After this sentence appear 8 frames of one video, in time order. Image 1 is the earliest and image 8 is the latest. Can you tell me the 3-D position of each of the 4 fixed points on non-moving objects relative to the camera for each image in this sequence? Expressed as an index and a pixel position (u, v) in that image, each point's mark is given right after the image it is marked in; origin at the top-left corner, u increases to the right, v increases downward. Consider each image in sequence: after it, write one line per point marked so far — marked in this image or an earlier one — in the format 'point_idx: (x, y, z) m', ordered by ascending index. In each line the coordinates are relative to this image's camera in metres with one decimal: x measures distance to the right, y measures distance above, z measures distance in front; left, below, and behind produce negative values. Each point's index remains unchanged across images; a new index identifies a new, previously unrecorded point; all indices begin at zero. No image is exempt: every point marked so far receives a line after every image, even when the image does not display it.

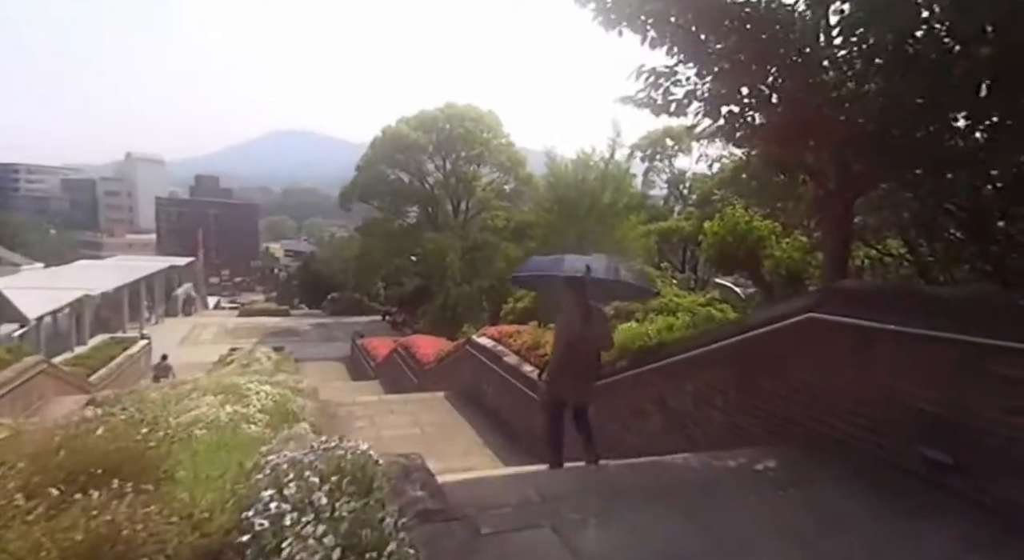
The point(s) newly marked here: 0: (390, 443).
0: (-1.5, -2.0, +7.6) m
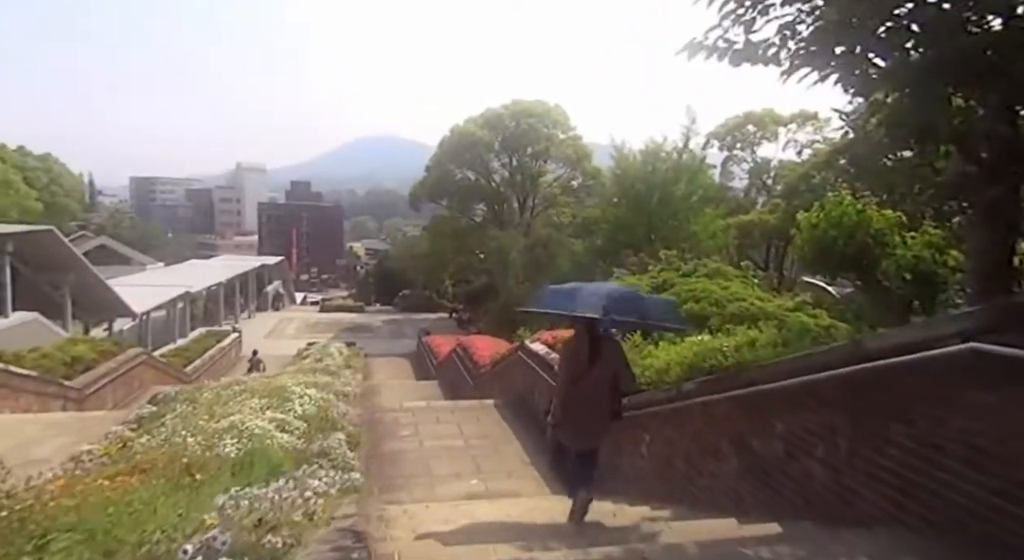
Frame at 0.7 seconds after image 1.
0: (-0.9, -2.1, +6.8) m
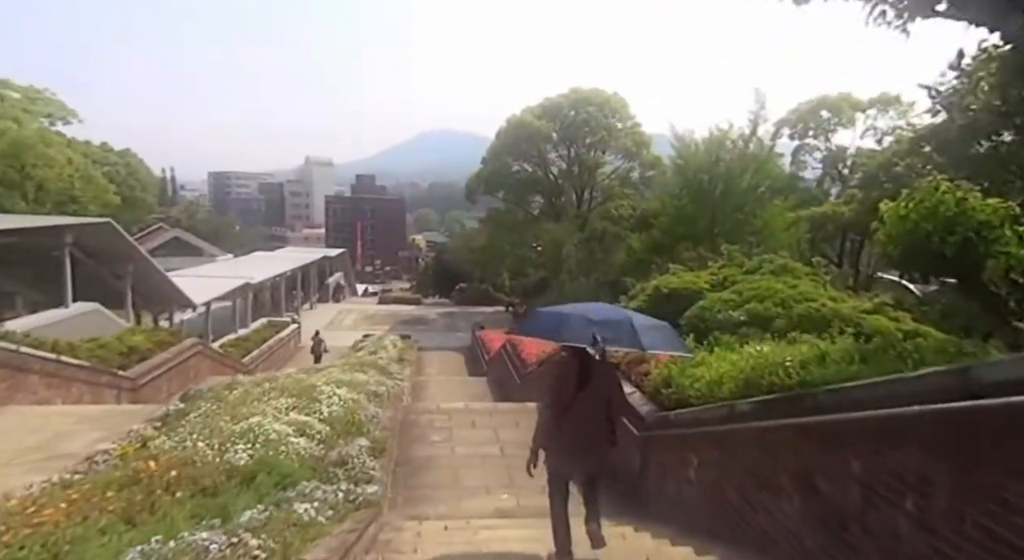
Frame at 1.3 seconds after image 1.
0: (-0.5, -2.0, +6.4) m
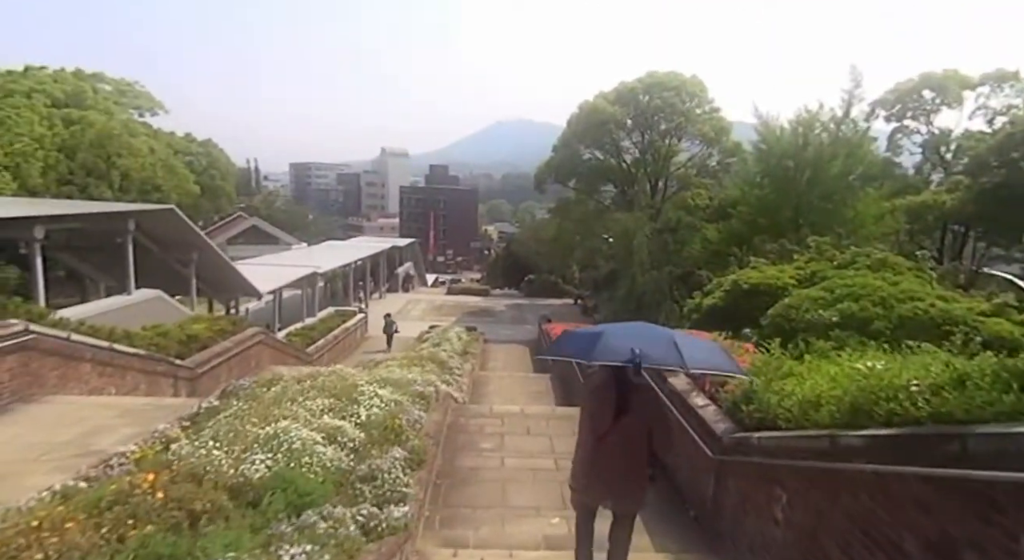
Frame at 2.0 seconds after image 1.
0: (0.0, -2.0, +5.8) m
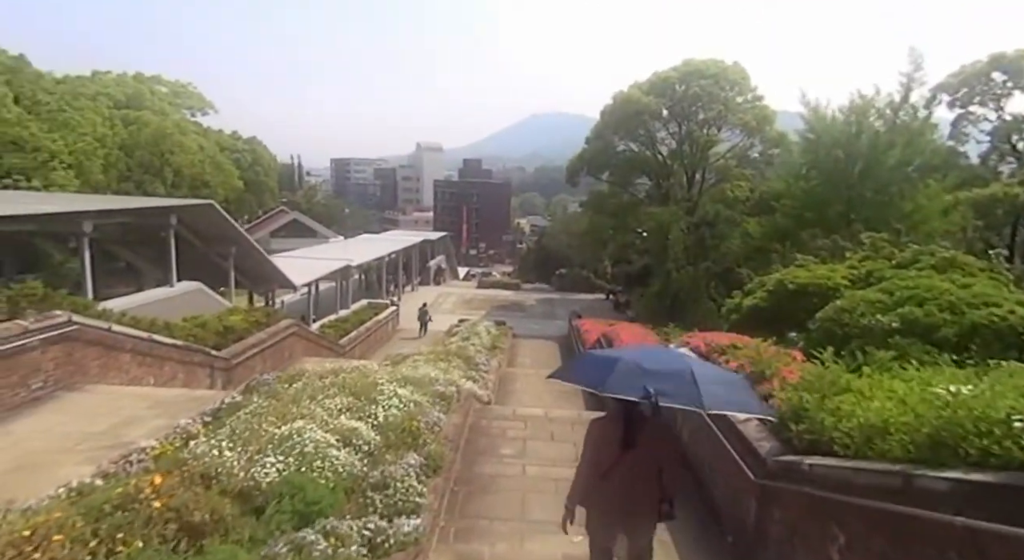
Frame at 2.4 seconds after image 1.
0: (+0.2, -2.0, +5.5) m
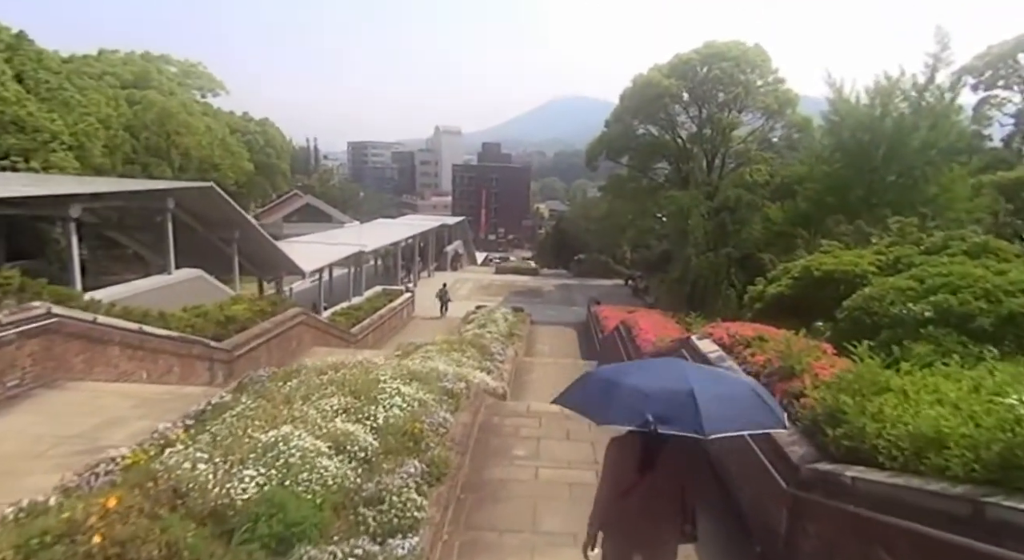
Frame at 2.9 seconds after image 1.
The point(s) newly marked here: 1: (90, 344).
0: (+0.3, -1.9, +5.1) m
1: (-5.6, -0.9, +7.8) m
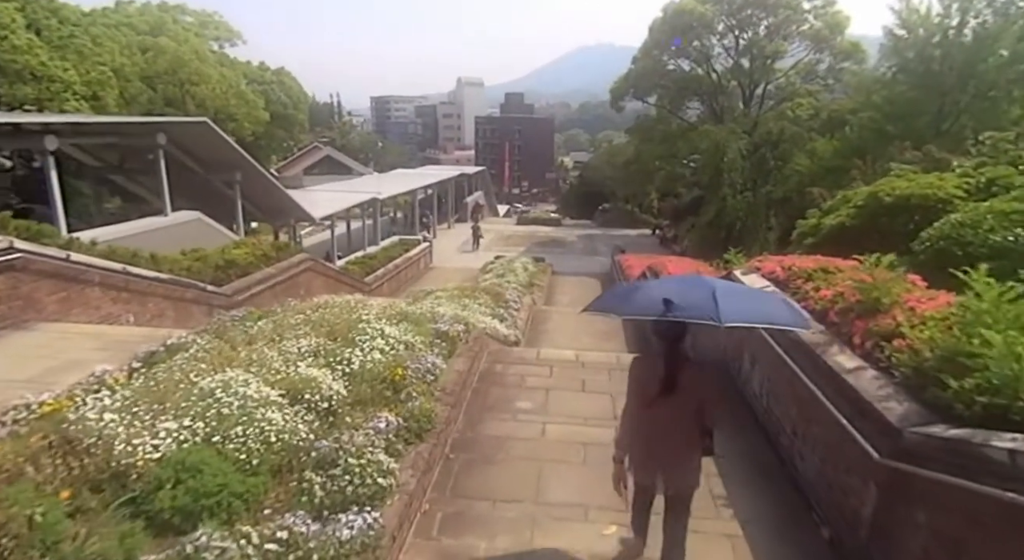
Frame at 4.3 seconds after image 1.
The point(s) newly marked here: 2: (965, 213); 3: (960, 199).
0: (+0.3, -1.3, +4.2) m
1: (-5.5, -0.1, +7.1) m
2: (+4.4, +0.6, +5.6) m
3: (+5.1, +0.9, +6.6) m
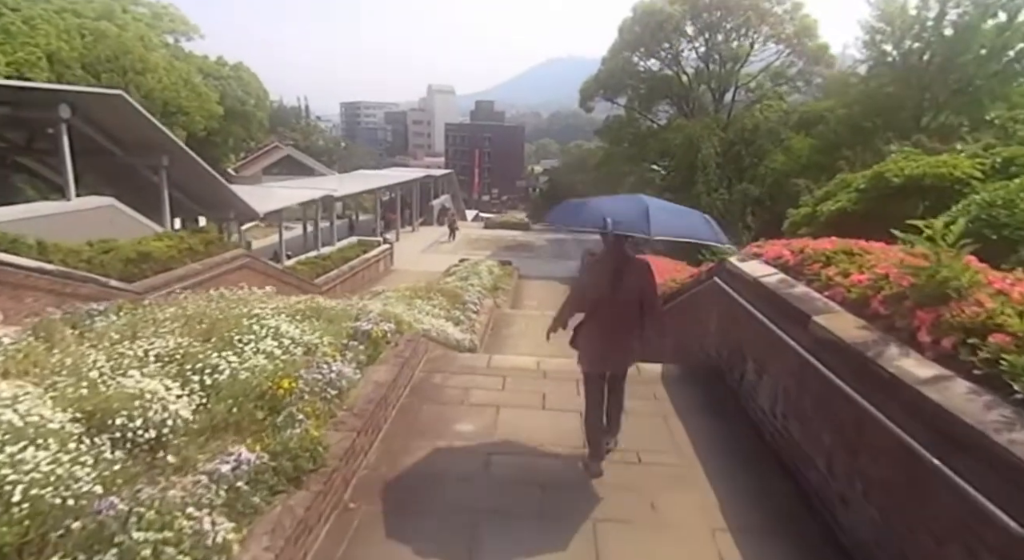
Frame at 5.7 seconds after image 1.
0: (-0.1, -1.1, +3.0) m
1: (-6.0, +0.1, +5.7) m
2: (+3.9, +0.7, +4.7) m
3: (+4.6, +1.0, +5.7) m
